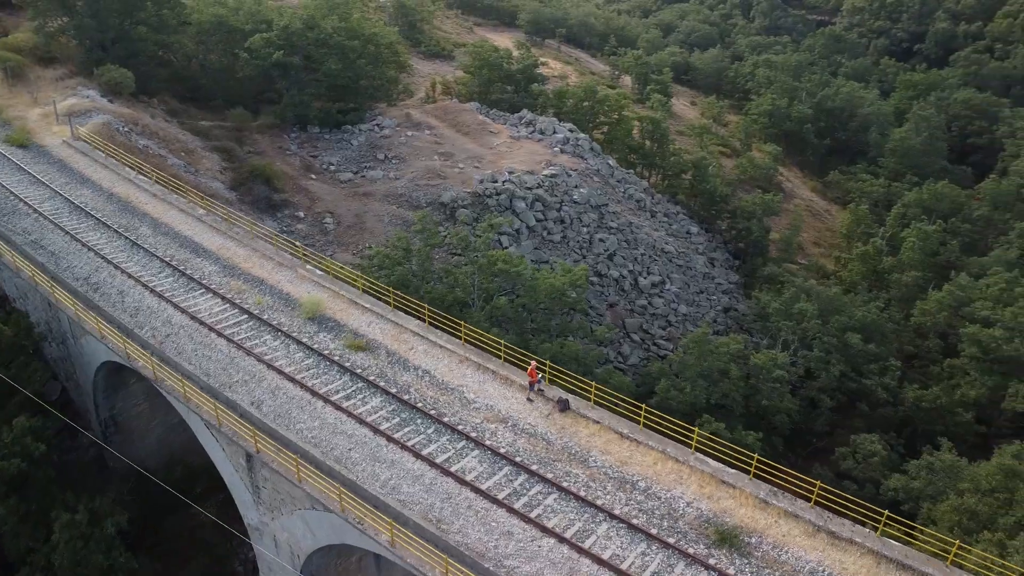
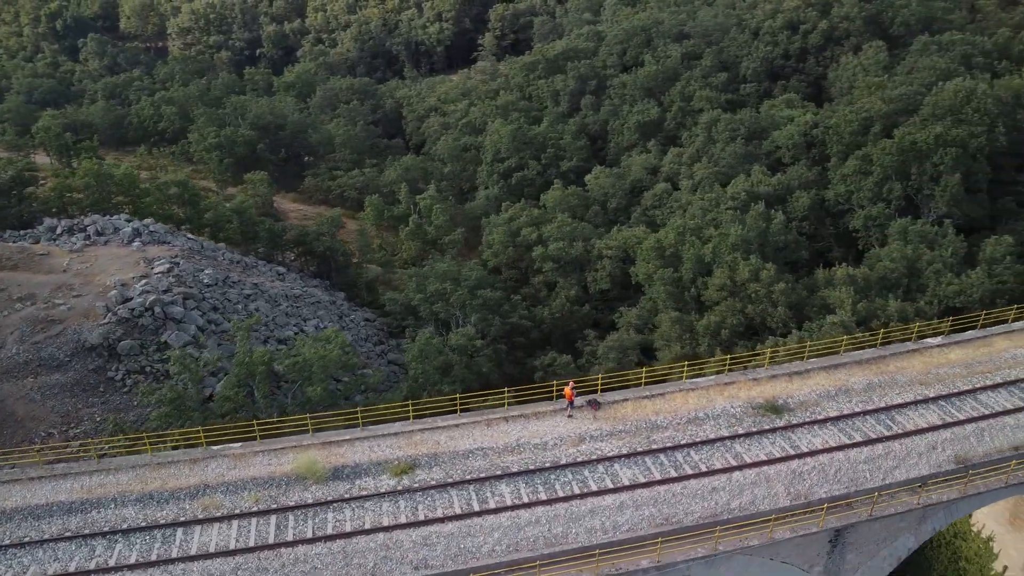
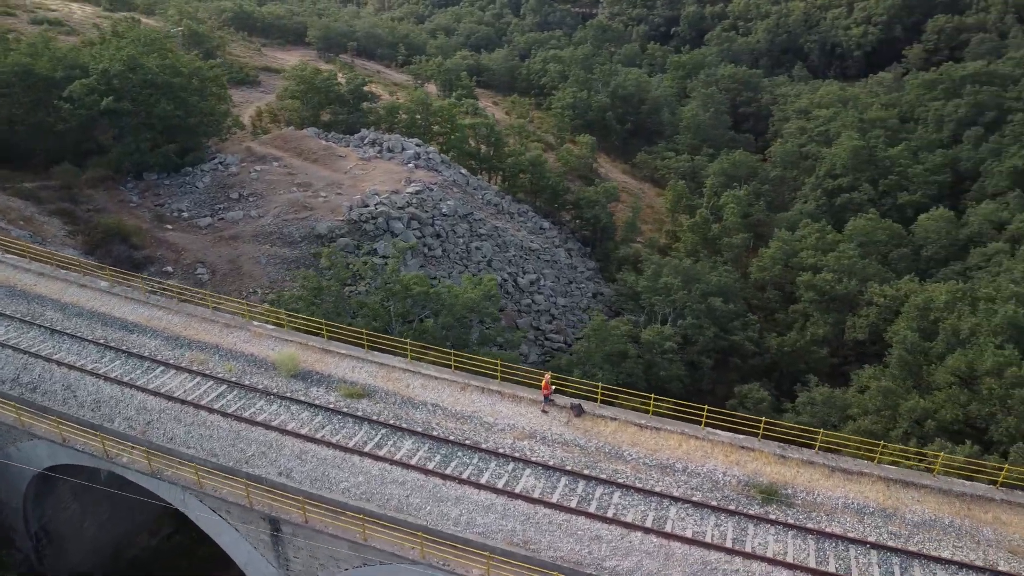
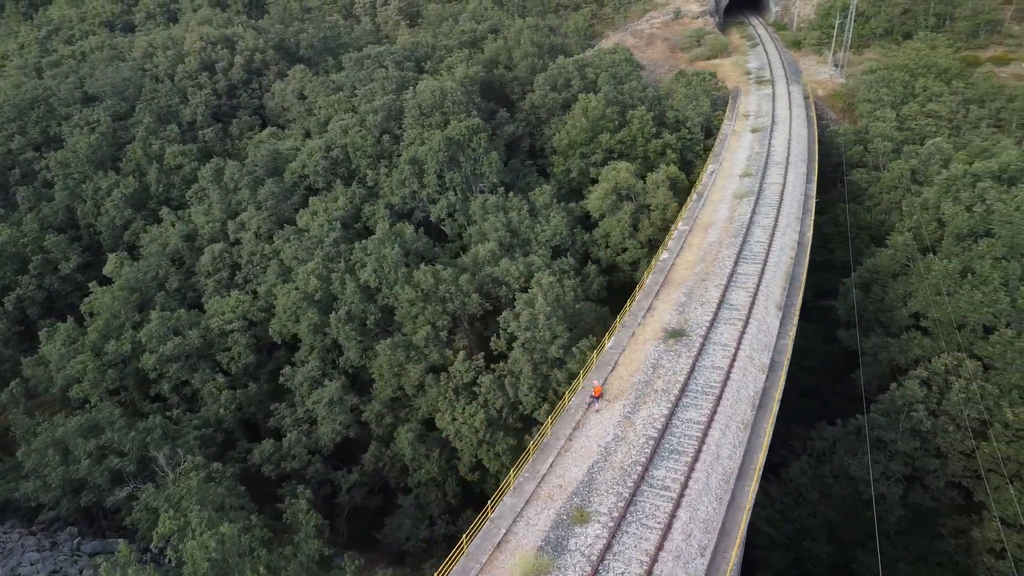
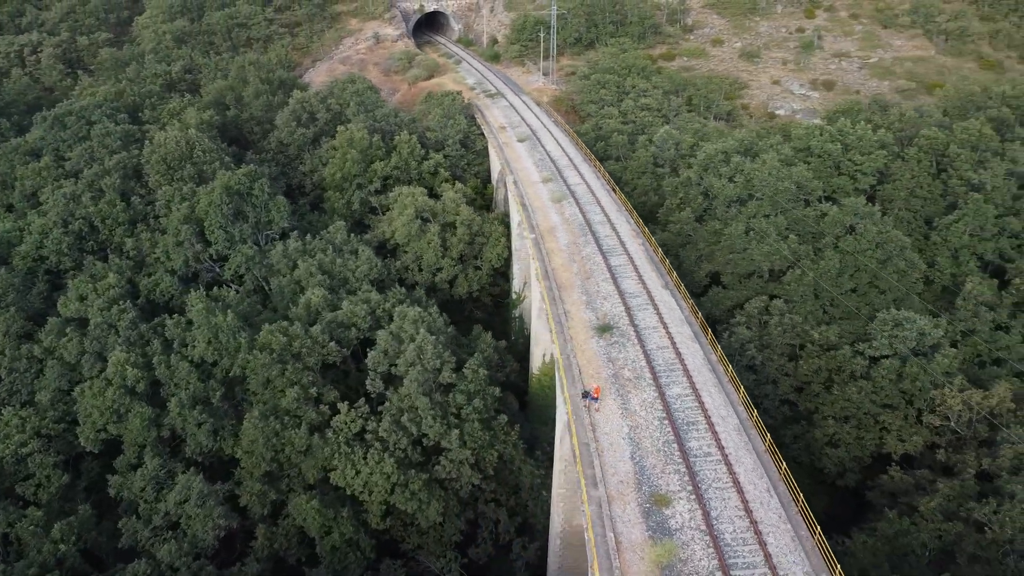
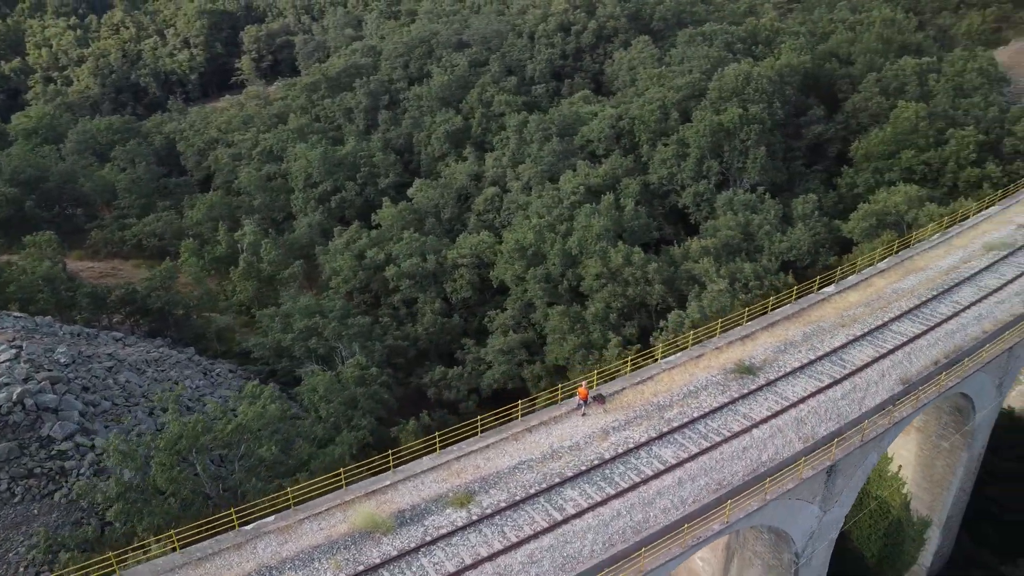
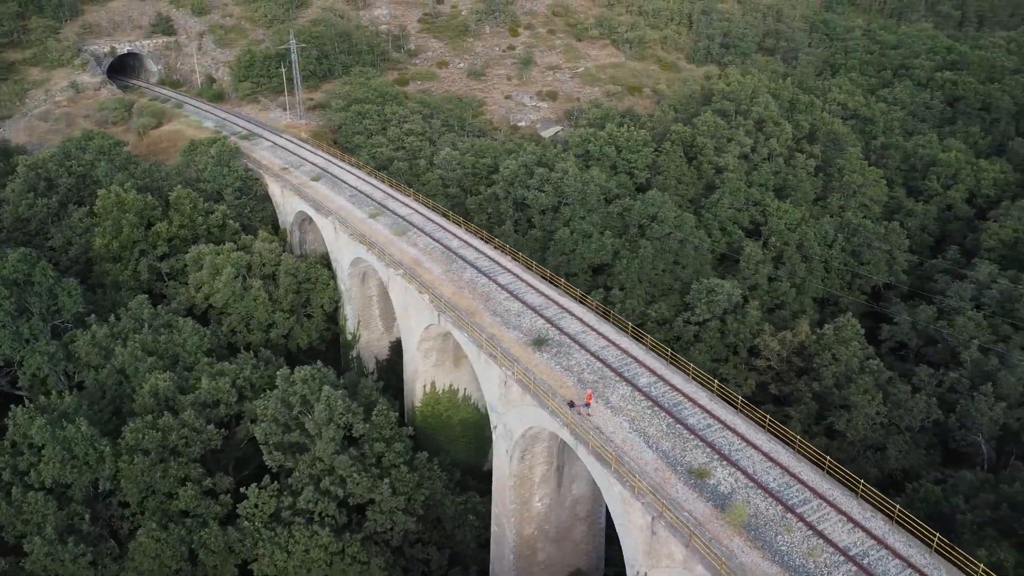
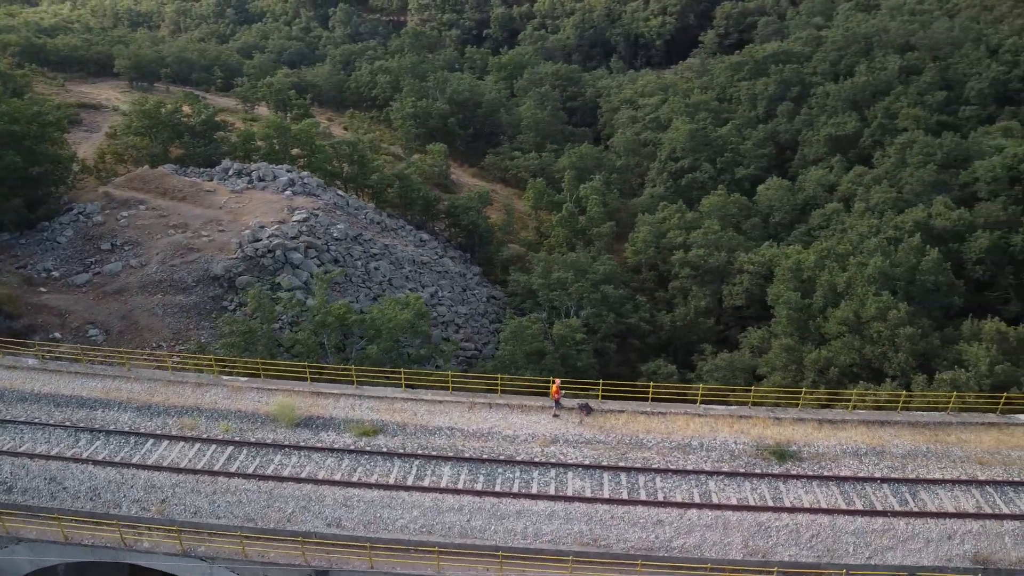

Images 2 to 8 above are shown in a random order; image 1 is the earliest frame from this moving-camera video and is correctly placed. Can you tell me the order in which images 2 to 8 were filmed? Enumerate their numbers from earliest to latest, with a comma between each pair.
3, 8, 2, 6, 4, 5, 7
